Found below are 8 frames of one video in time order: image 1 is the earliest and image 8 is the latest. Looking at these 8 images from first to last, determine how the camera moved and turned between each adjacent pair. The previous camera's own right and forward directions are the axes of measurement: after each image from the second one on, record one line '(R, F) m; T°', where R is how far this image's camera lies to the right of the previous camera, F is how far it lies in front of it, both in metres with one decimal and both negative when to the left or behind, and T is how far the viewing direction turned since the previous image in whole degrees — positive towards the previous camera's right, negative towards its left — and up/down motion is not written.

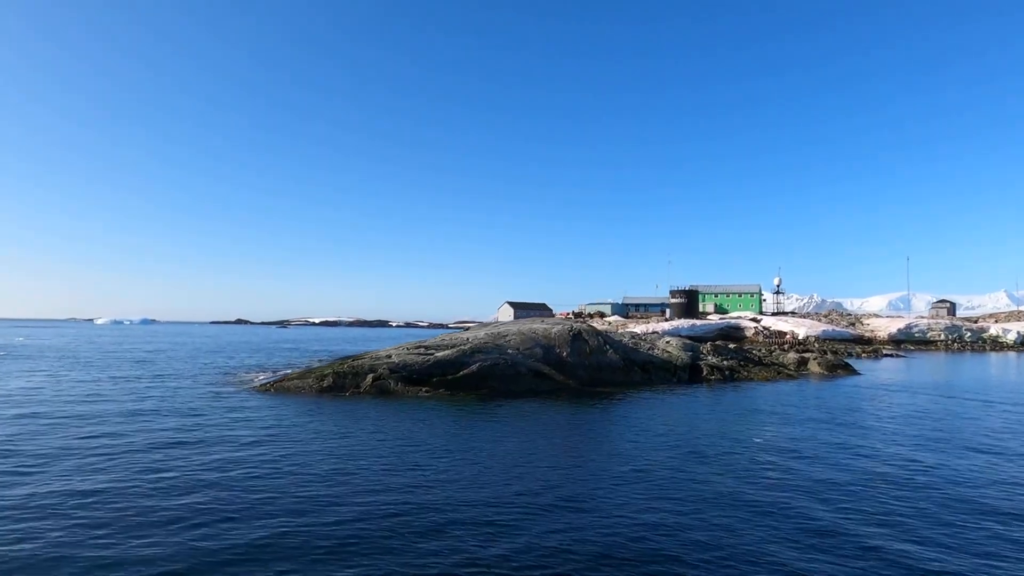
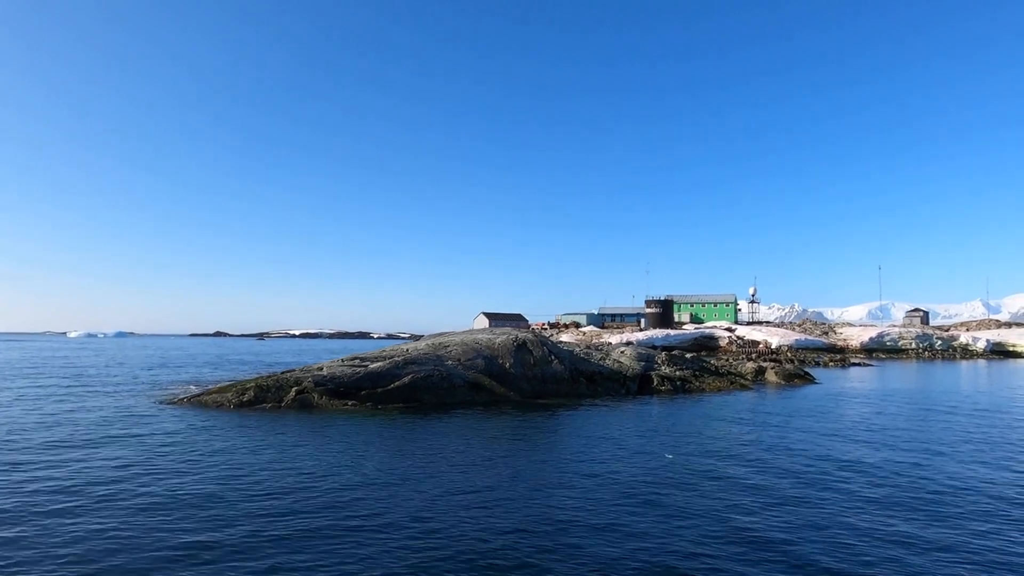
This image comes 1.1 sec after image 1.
(+2.3, +0.8) m; +1°
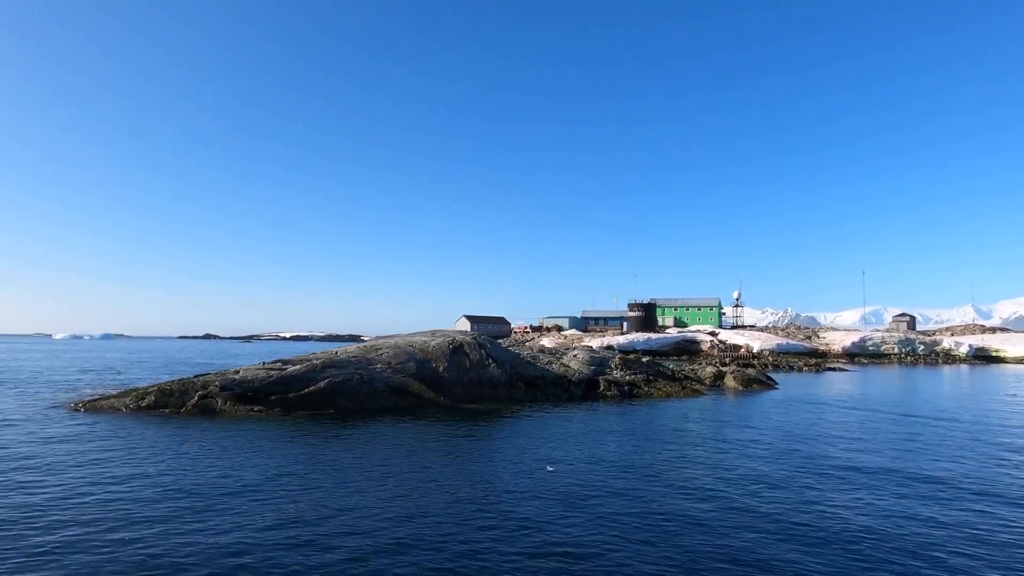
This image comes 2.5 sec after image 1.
(+3.0, +1.3) m; 0°
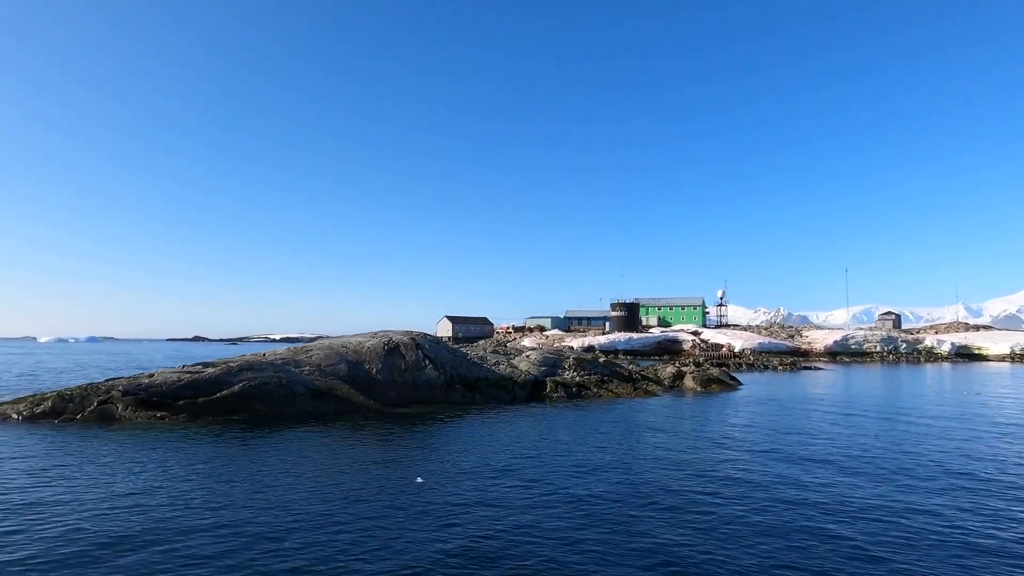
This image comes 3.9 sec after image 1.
(+2.8, +1.2) m; +1°
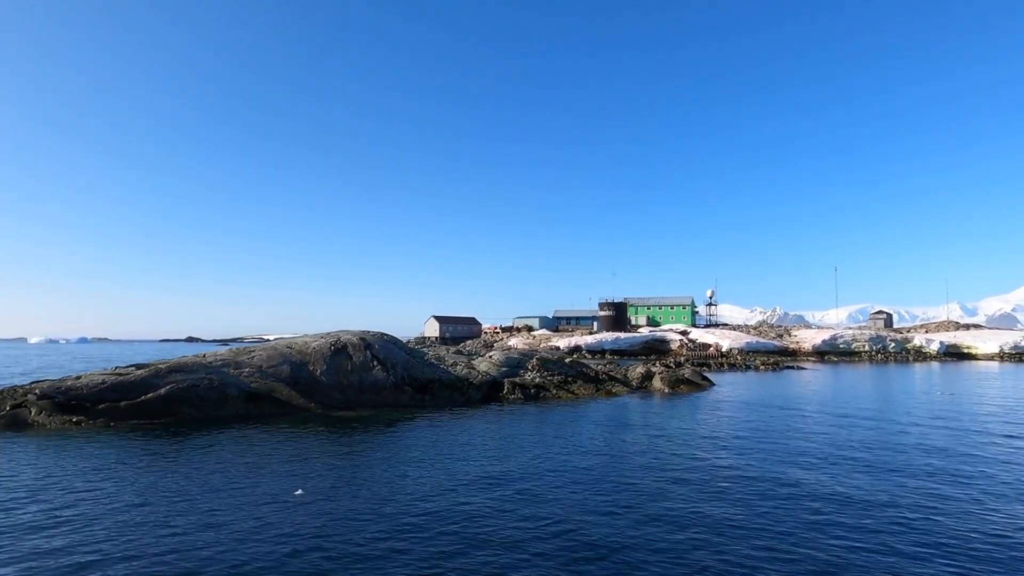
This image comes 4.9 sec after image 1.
(+2.2, +1.0) m; 0°
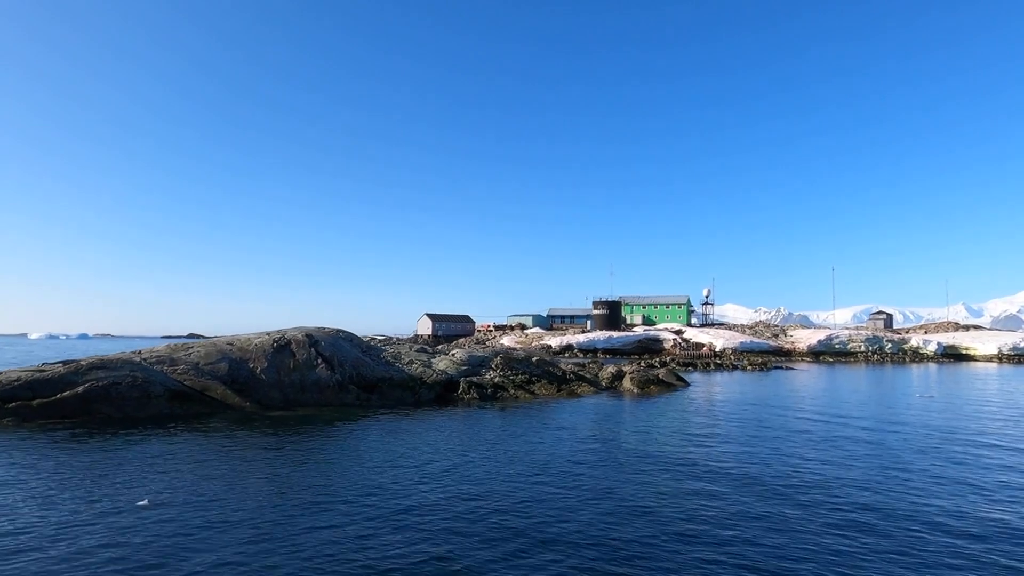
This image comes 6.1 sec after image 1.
(+2.4, +1.2) m; 0°
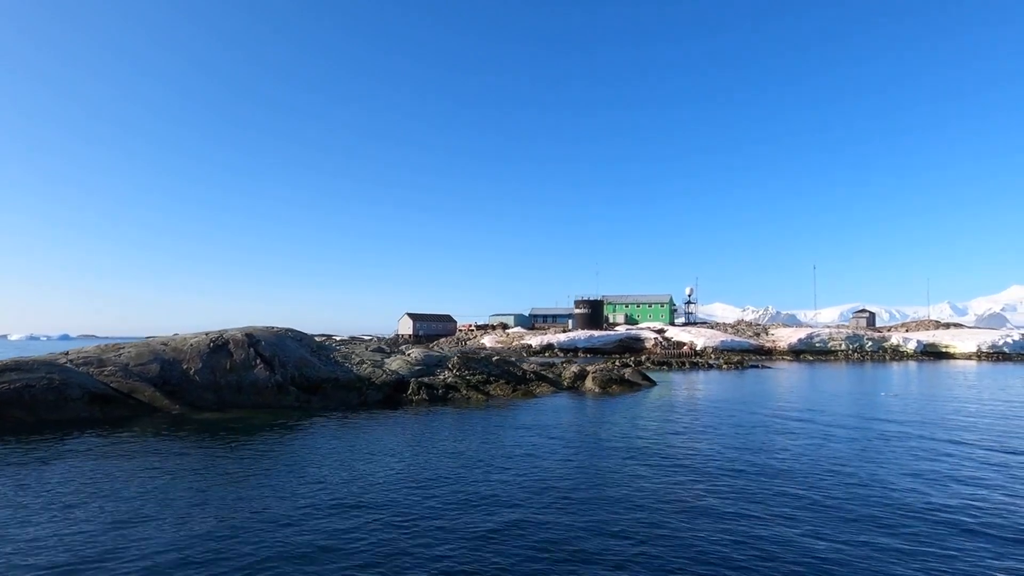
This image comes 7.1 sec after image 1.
(+1.9, +0.8) m; +1°
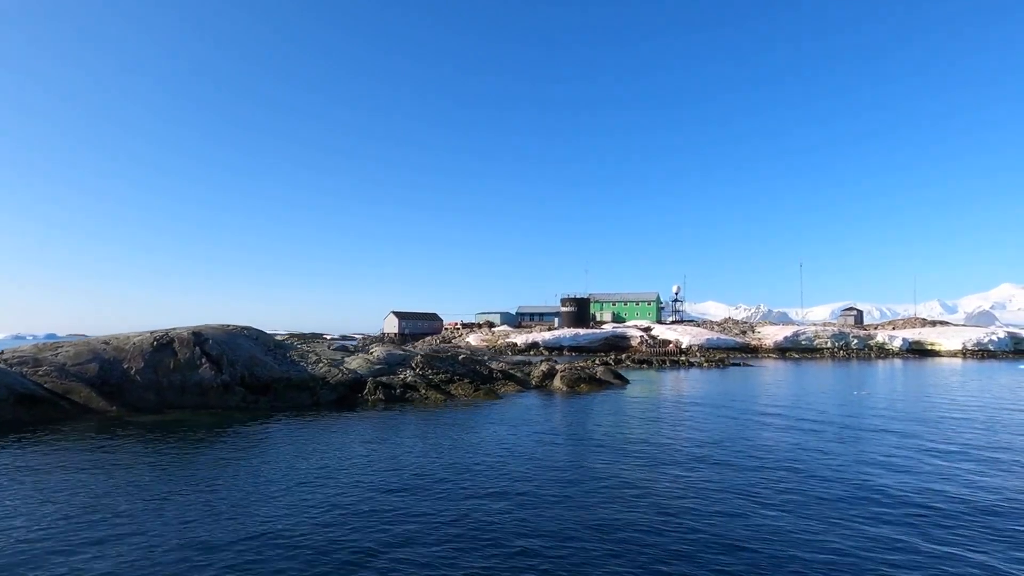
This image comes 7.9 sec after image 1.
(+1.6, +0.7) m; +1°
